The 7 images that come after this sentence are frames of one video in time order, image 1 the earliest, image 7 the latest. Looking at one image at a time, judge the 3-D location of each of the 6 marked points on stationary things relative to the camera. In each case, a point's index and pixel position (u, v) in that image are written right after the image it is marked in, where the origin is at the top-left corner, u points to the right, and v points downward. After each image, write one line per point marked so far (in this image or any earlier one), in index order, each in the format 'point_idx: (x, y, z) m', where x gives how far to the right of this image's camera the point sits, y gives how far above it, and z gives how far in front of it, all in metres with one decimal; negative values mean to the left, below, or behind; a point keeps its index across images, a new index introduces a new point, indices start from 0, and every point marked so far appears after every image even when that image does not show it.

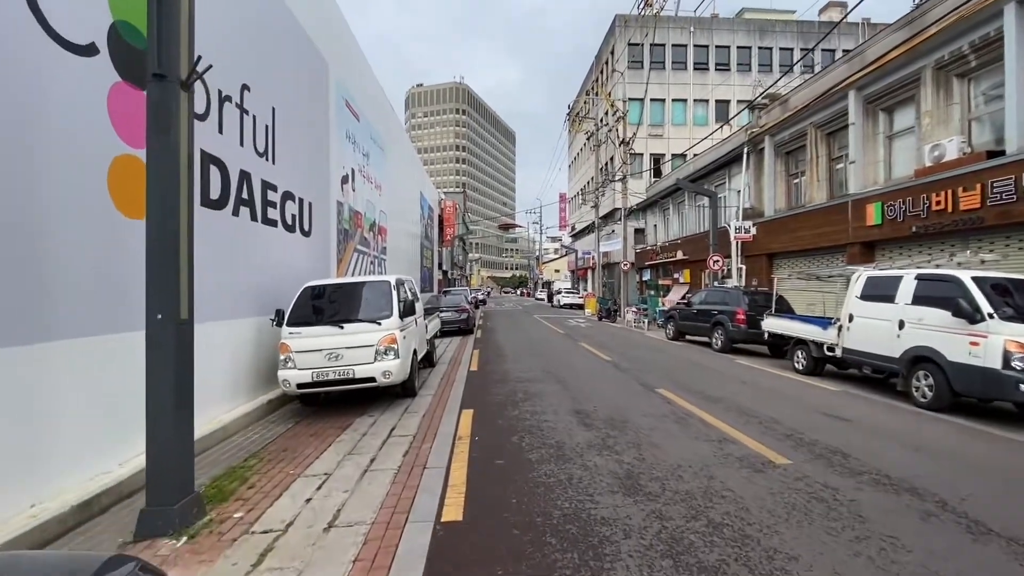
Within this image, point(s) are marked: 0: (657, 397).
0: (+2.5, -1.9, +8.5) m
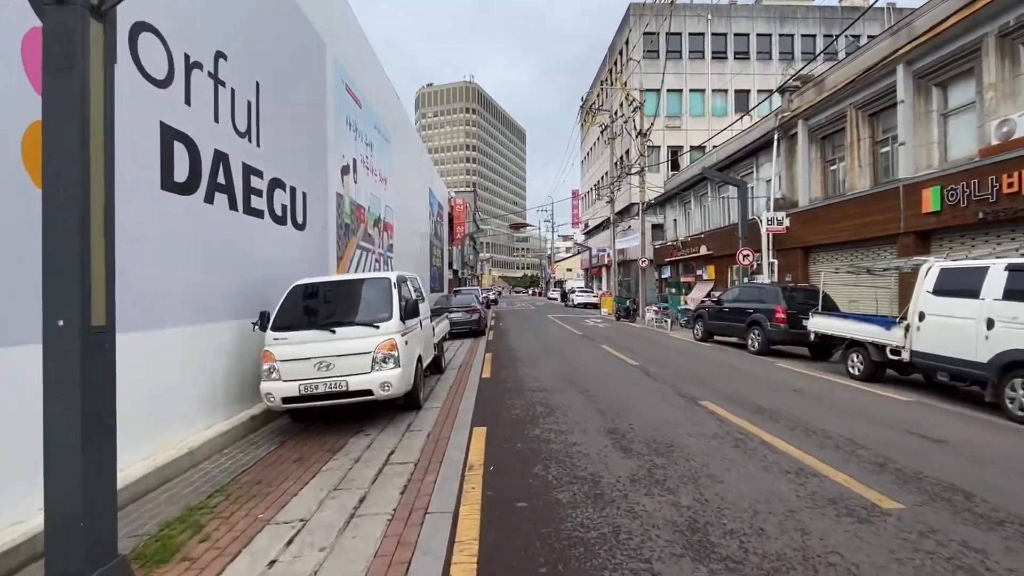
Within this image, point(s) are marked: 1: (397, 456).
0: (+2.8, -1.8, +7.3) m
1: (-1.4, -2.0, +5.9) m
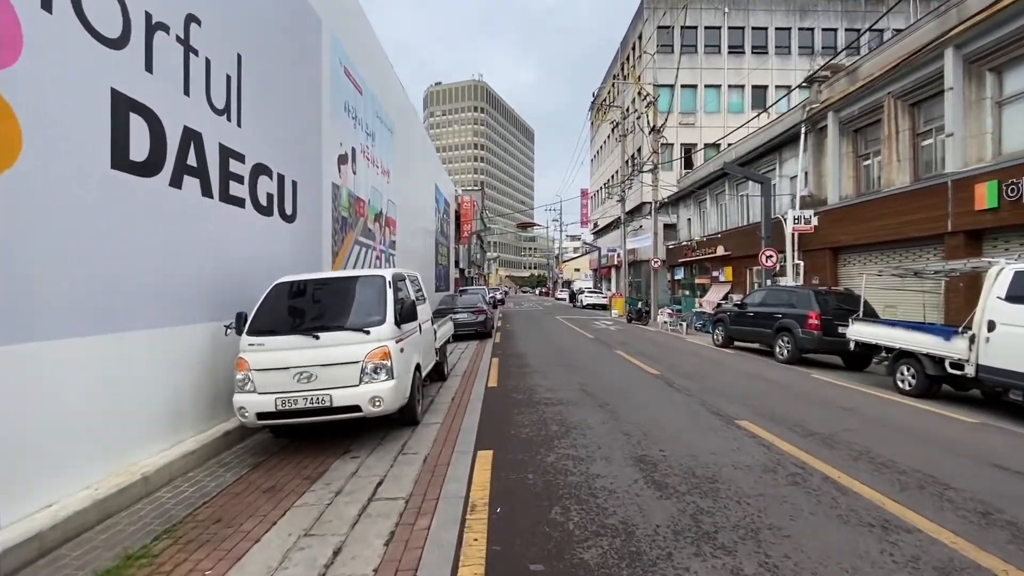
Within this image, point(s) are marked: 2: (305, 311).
0: (+3.0, -1.9, +6.3) m
1: (-1.3, -2.0, +4.9) m
2: (-2.8, -0.3, +6.7) m
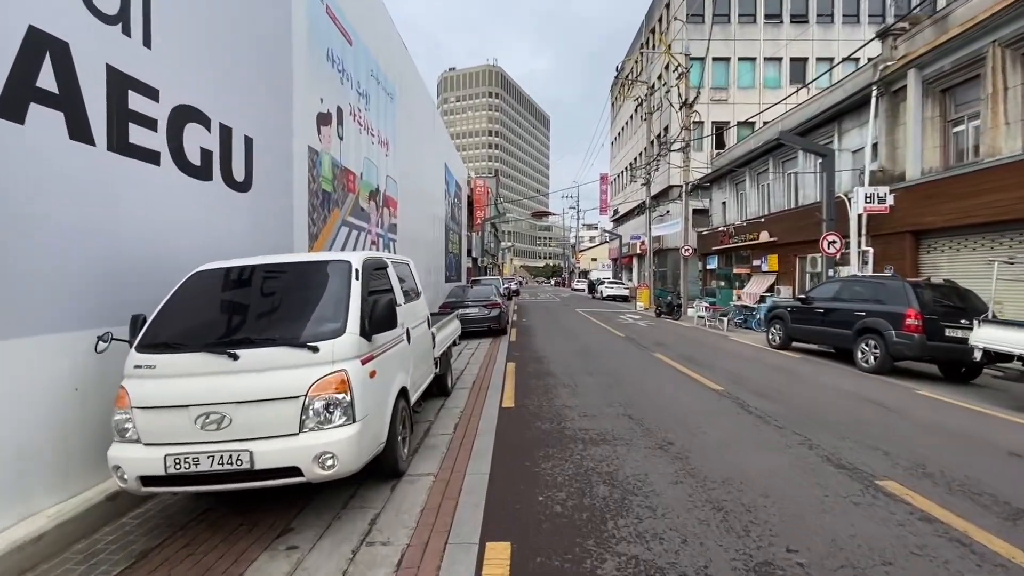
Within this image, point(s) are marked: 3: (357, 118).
0: (+3.2, -1.8, +4.0) m
1: (-1.1, -2.0, +2.8) m
2: (-2.5, -0.2, +4.5) m
3: (-3.6, +4.0, +11.3) m
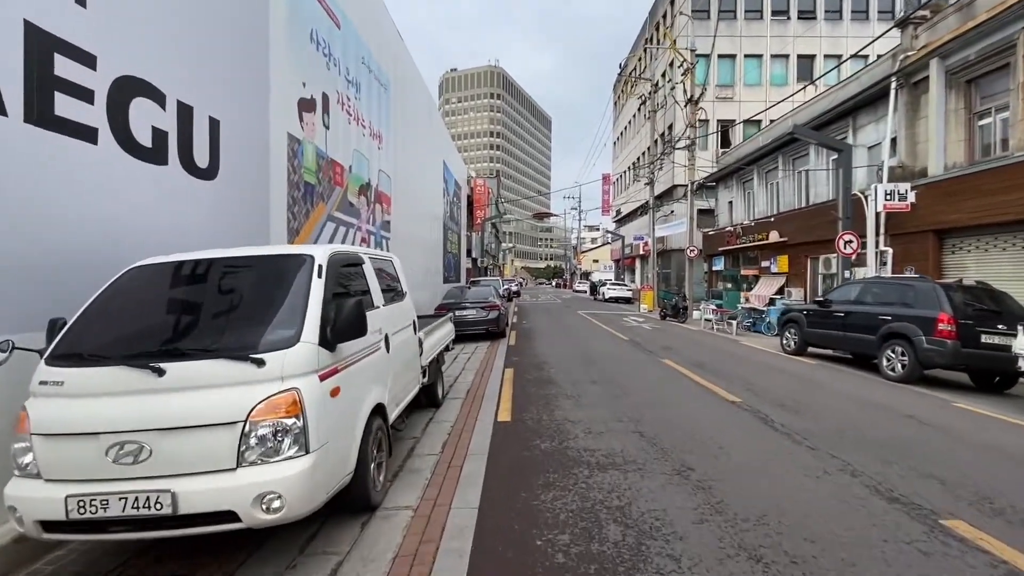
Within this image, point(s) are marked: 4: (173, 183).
0: (+3.1, -1.8, +3.2) m
1: (-1.1, -2.0, +2.0) m
2: (-2.6, -0.2, +3.8) m
3: (-3.6, +3.9, +10.6) m
4: (-3.9, +1.2, +5.6) m
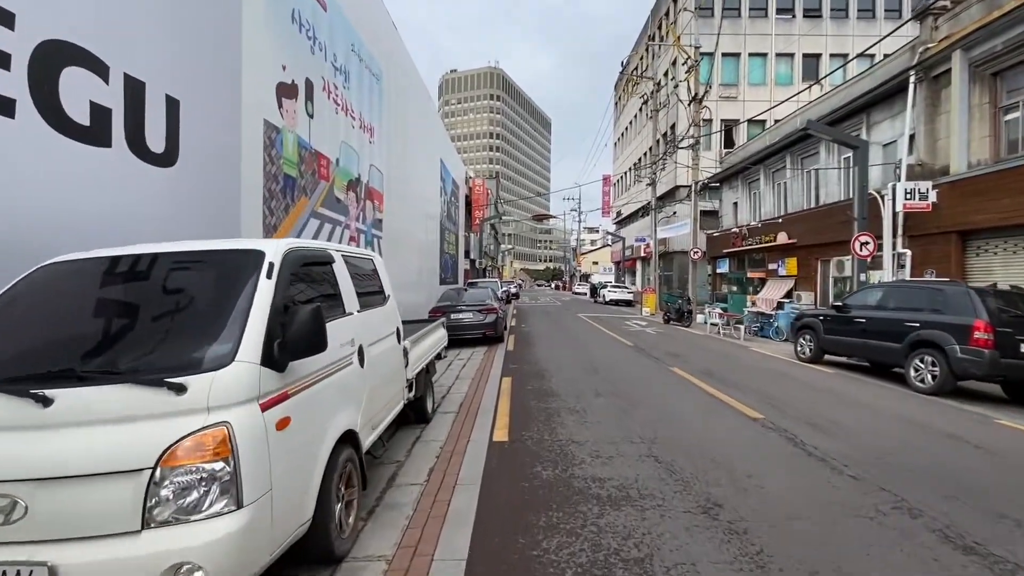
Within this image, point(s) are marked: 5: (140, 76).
0: (+3.1, -1.9, +2.5) m
1: (-1.2, -2.0, +1.3) m
2: (-2.6, -0.2, +3.0) m
3: (-3.6, +3.9, +9.9) m
4: (-3.9, +1.2, +4.9) m
5: (-3.9, +2.2, +5.1) m
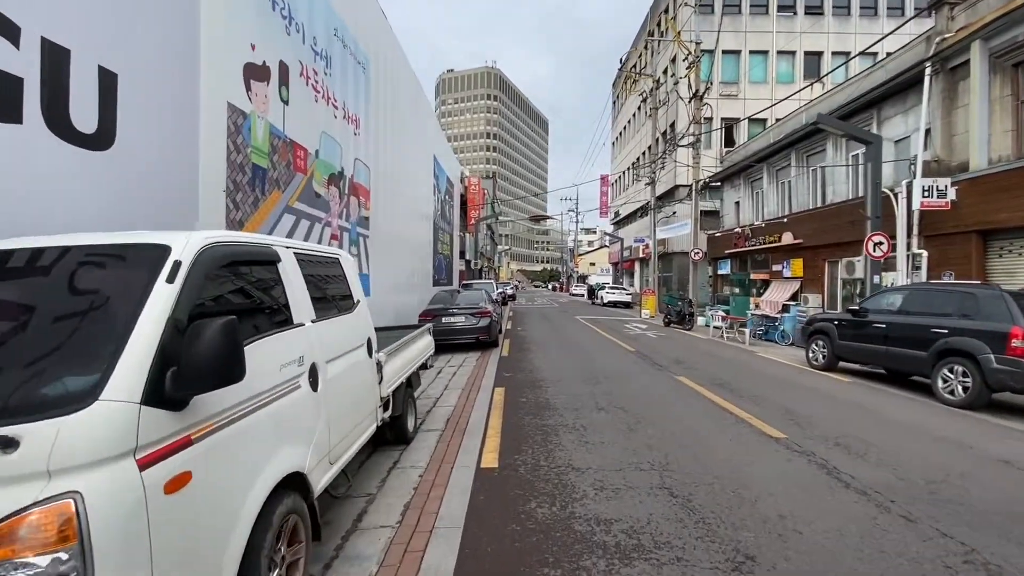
0: (+3.0, -1.9, +1.8) m
1: (-1.2, -2.0, +0.5) m
2: (-2.7, -0.3, +2.3) m
3: (-3.8, +3.9, +9.1) m
4: (-4.0, +1.2, +4.1) m
5: (-4.0, +2.2, +4.3) m
